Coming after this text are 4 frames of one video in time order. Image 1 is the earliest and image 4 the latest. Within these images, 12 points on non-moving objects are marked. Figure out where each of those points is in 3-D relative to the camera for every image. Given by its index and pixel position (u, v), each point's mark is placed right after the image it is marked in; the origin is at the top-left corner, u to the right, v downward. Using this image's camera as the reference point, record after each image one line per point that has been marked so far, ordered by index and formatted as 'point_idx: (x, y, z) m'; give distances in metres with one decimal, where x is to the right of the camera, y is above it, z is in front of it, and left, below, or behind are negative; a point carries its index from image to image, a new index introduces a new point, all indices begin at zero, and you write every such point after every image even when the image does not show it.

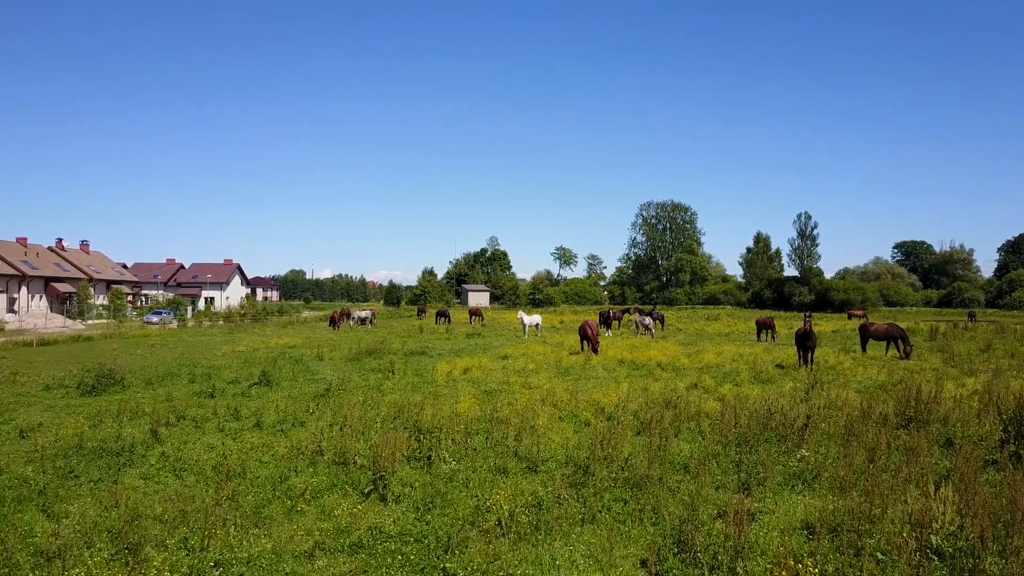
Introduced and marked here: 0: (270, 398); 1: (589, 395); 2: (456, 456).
0: (-6.2, -2.9, +15.0) m
1: (+1.8, -2.5, +13.6) m
2: (-0.9, -2.6, +9.1) m
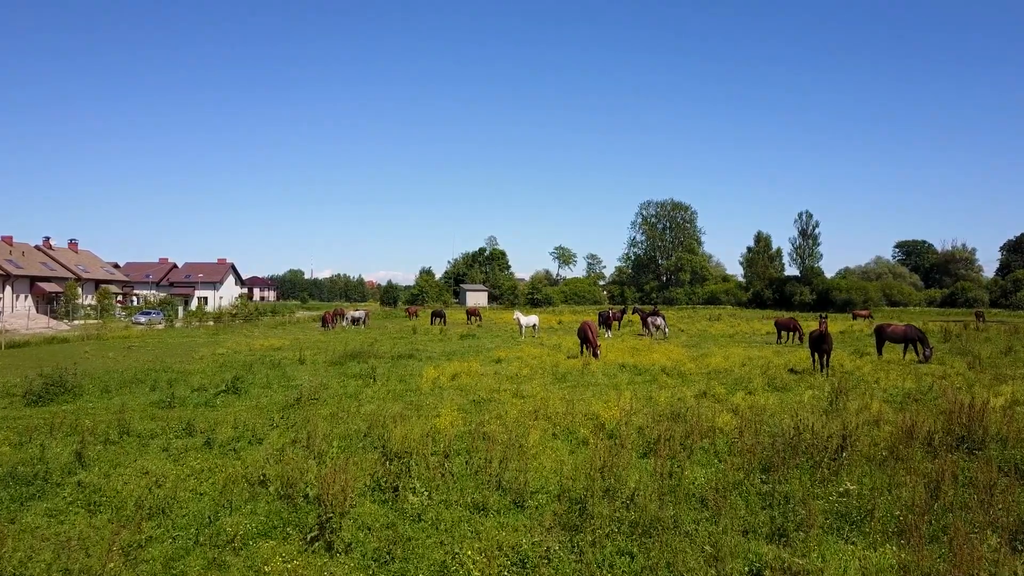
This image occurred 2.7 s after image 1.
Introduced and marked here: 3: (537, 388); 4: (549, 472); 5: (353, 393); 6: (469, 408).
0: (-6.5, -2.8, +13.5) m
1: (+1.6, -2.5, +12.1) m
2: (-1.1, -2.6, +7.6) m
3: (+0.6, -2.6, +14.8) m
4: (+0.5, -2.6, +8.1) m
5: (-4.1, -2.7, +15.0) m
6: (-0.9, -2.6, +12.8) m
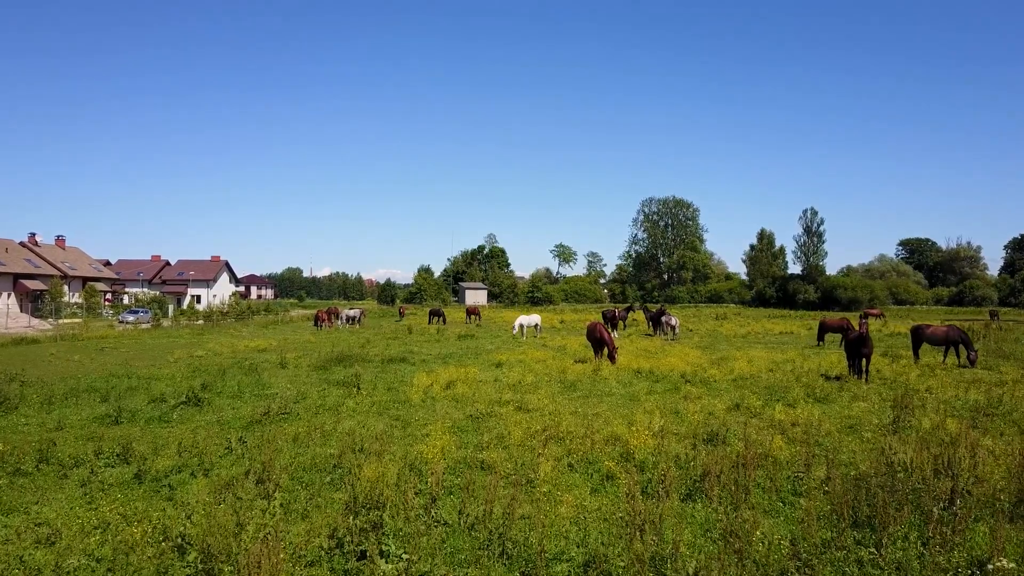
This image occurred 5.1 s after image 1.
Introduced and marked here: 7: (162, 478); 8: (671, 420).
0: (-6.4, -2.7, +11.5) m
1: (+1.7, -2.4, +10.1) m
2: (-1.0, -2.5, +5.6) m
3: (+0.7, -2.5, +12.8) m
4: (+0.6, -2.5, +6.1) m
5: (-4.0, -2.6, +13.0) m
6: (-0.9, -2.6, +10.8) m
7: (-4.9, -2.7, +8.2) m
8: (+3.0, -2.5, +10.9) m
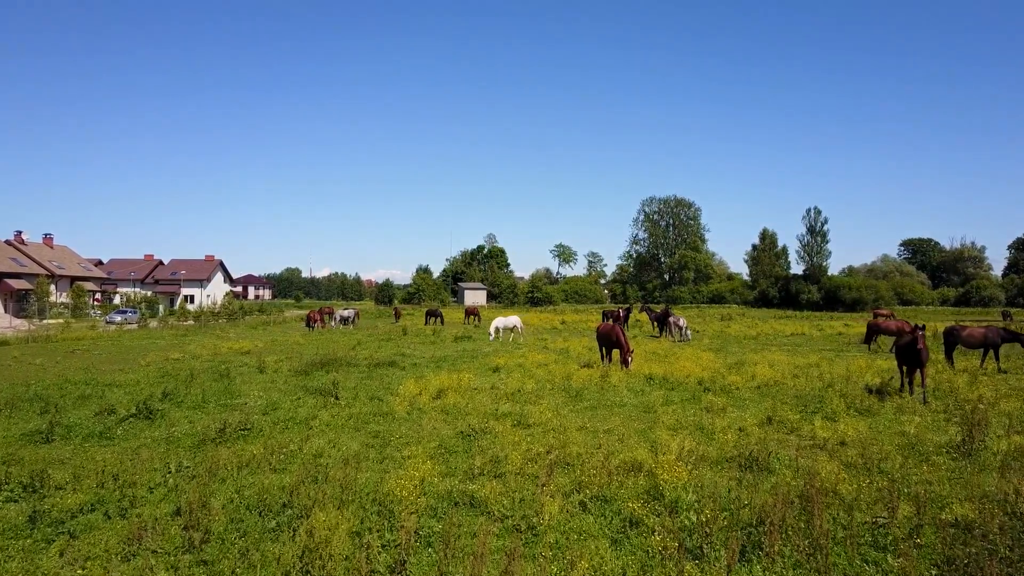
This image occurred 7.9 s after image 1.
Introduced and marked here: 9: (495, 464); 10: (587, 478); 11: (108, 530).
0: (-6.4, -2.7, +9.8) m
1: (+1.6, -2.3, +8.4) m
2: (-1.1, -2.4, +3.9) m
3: (+0.7, -2.4, +11.1) m
4: (+0.6, -2.4, +4.4) m
5: (-4.1, -2.6, +11.3) m
6: (-0.9, -2.5, +9.1) m
7: (-5.0, -2.6, +6.5) m
8: (+2.9, -2.4, +9.2) m
9: (-0.2, -2.4, +7.8) m
10: (+0.9, -2.3, +7.0) m
11: (-4.3, -2.6, +6.1) m
